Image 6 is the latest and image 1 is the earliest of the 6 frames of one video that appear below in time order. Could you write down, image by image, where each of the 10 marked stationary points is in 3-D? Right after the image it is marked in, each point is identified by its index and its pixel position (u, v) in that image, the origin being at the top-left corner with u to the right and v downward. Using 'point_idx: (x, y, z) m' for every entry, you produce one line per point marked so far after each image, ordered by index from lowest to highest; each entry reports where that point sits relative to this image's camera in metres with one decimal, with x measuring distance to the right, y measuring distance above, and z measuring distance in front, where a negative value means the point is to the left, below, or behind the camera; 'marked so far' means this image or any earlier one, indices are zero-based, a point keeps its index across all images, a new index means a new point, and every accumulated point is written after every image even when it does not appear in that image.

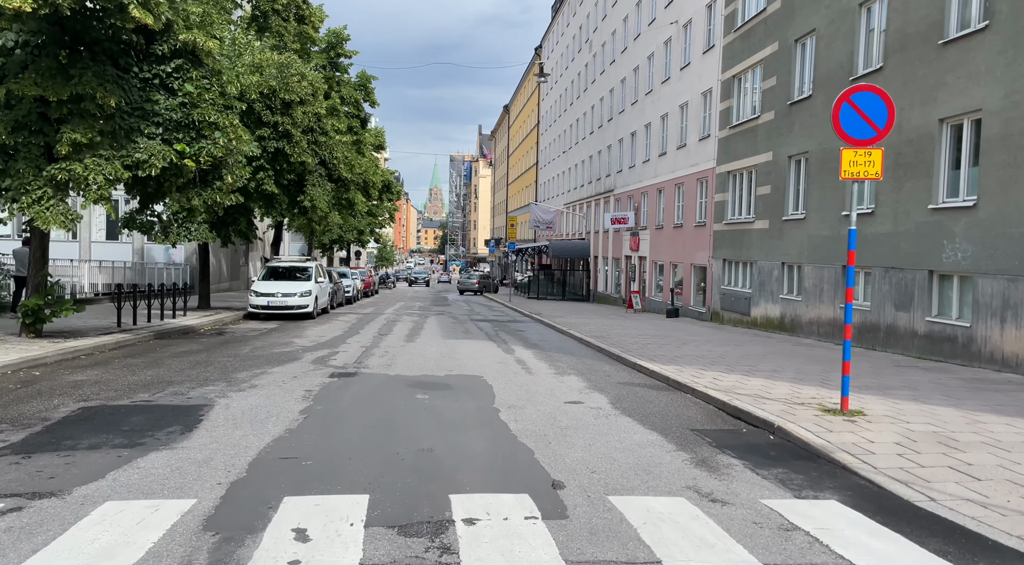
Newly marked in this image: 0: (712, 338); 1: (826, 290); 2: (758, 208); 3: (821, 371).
0: (+4.4, -1.3, +16.6) m
1: (+6.8, -0.2, +16.3) m
2: (+6.5, +2.0, +19.8) m
3: (+4.6, -1.3, +11.2) m
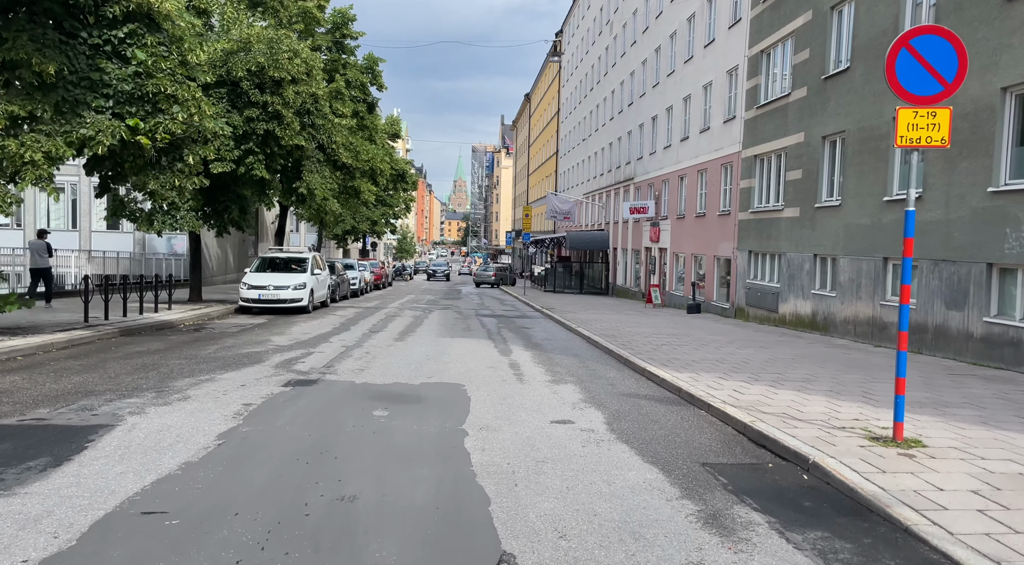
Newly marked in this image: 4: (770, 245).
0: (+4.4, -1.1, +15.0) m
1: (+6.8, -0.1, +14.6) m
2: (+6.6, +2.1, +18.1) m
3: (+4.4, -1.2, +9.6) m
4: (+6.5, +0.9, +19.0) m
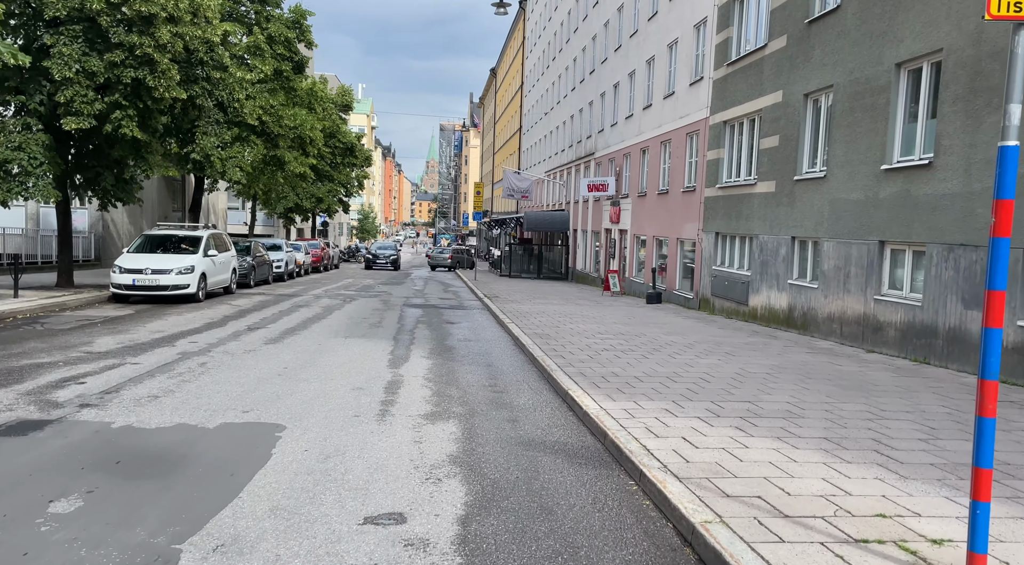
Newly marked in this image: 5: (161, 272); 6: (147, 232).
0: (+3.0, -0.9, +12.2) m
1: (+5.3, +0.1, +11.8) m
2: (+5.0, +2.4, +15.3) m
3: (+3.2, -1.2, +6.8) m
4: (+4.9, +1.2, +16.2) m
5: (-7.8, +0.2, +16.8) m
6: (-9.1, +1.2, +18.8) m
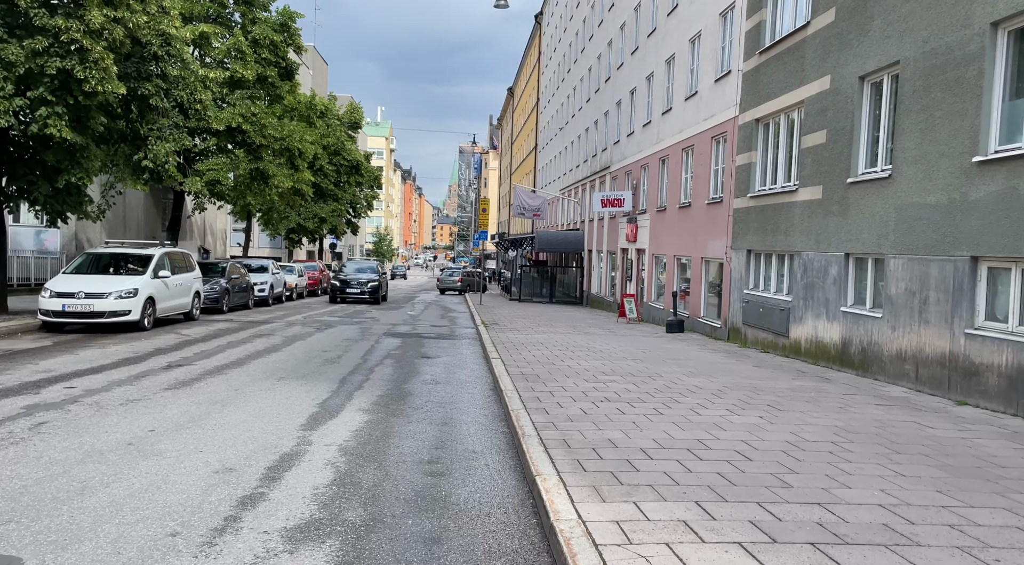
0: (+2.7, -1.3, +9.5) m
1: (+5.1, -0.2, +9.1) m
2: (+4.9, +1.9, +12.6) m
3: (+2.7, -1.4, +4.1) m
4: (+4.7, +0.7, +13.5) m
5: (-7.9, -0.2, +14.5) m
6: (-9.1, +0.7, +16.5) m
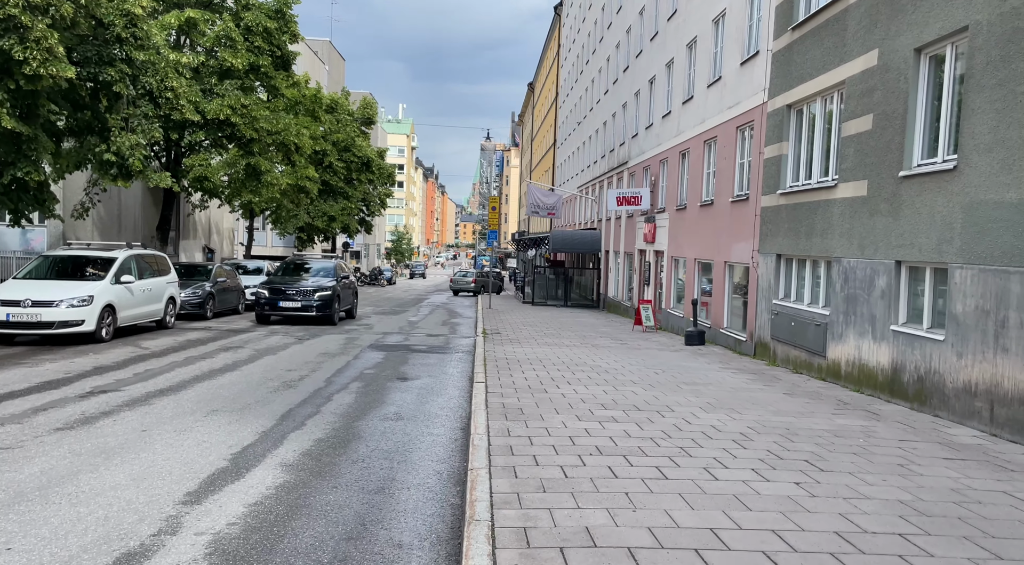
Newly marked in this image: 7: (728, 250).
0: (+2.4, -1.5, +7.7) m
1: (+4.8, -0.4, +7.2) m
2: (+4.7, +1.8, +10.7) m
3: (+2.3, -1.5, +2.3) m
4: (+4.6, +0.6, +11.7) m
5: (-8.0, -0.4, +13.0) m
6: (-9.1, +0.6, +15.0) m
7: (+4.5, +0.7, +15.8) m
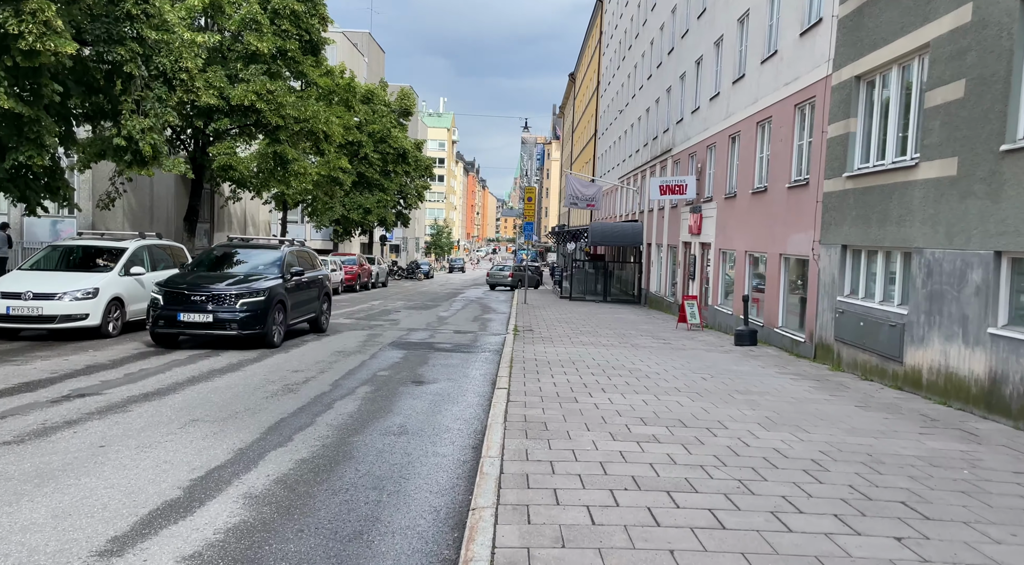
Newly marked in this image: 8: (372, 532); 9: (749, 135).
0: (+2.6, -1.4, +6.3) m
1: (+5.0, -0.4, +5.7) m
2: (+5.1, +1.8, +9.2) m
3: (+2.2, -1.5, +0.9) m
4: (+5.0, +0.6, +10.2) m
5: (-7.5, -0.2, +12.2) m
6: (-8.5, +0.8, +14.3) m
7: (+5.2, +0.8, +14.3) m
8: (-0.8, -1.4, +4.4) m
9: (+5.4, +3.3, +17.2) m
